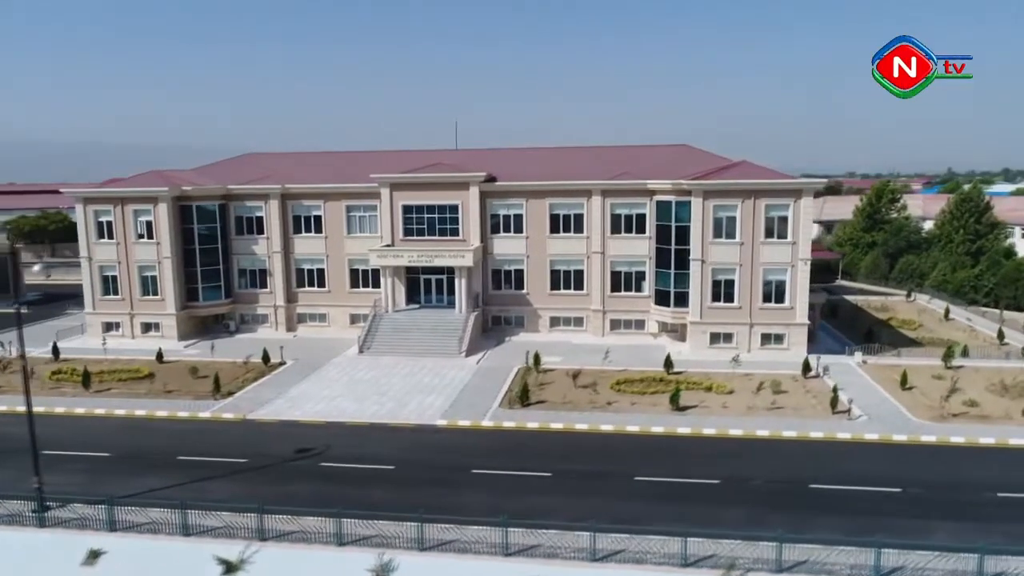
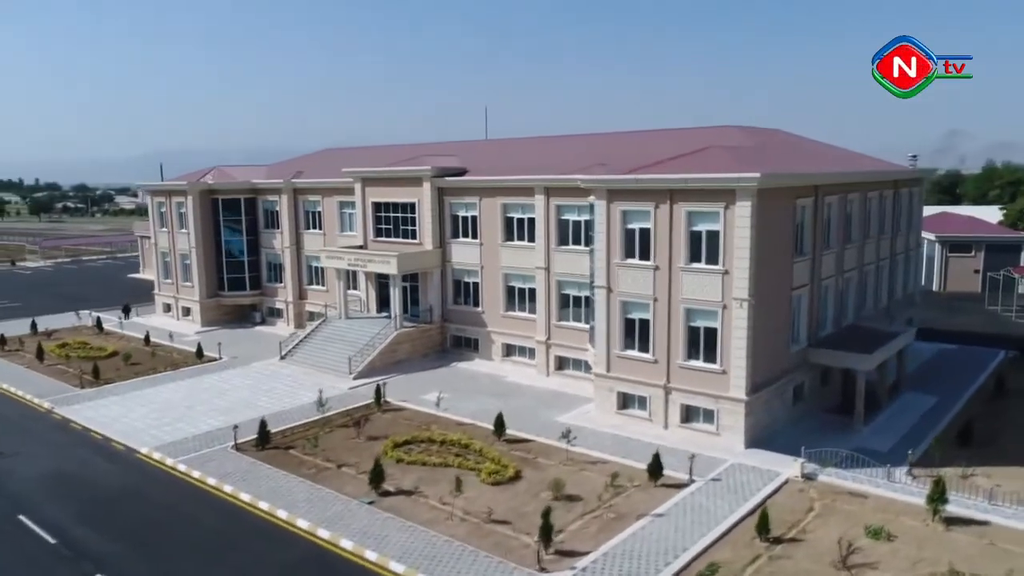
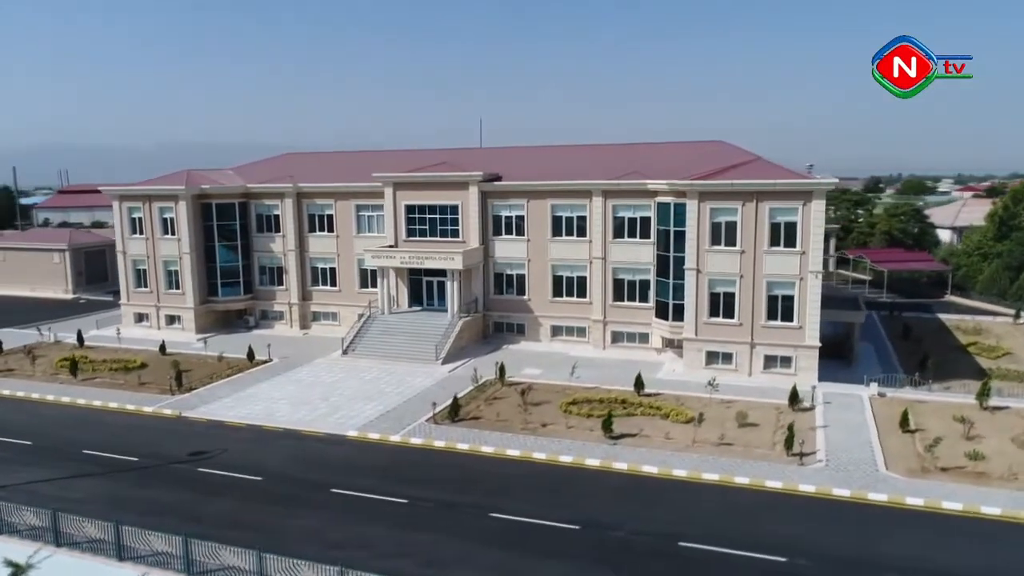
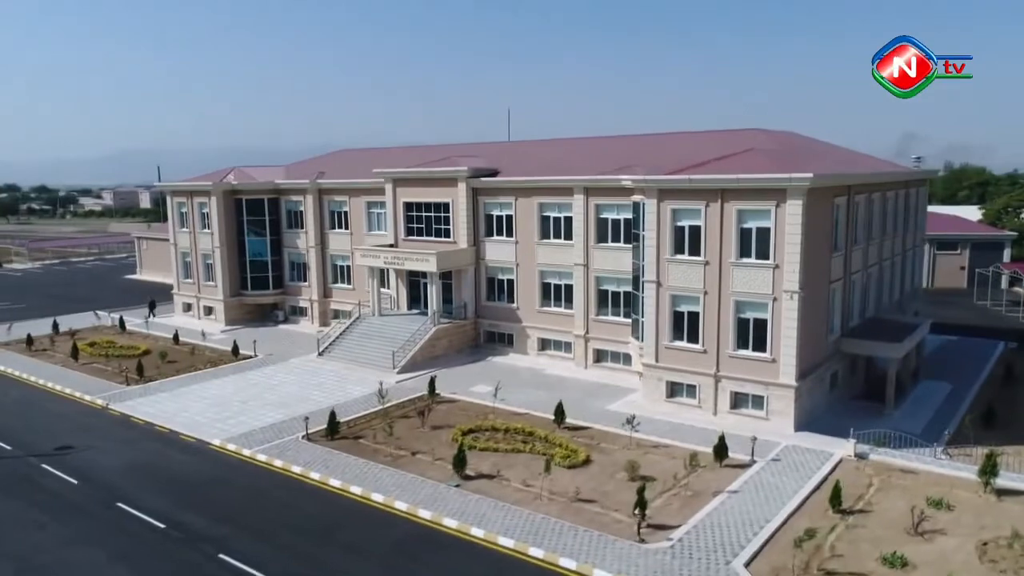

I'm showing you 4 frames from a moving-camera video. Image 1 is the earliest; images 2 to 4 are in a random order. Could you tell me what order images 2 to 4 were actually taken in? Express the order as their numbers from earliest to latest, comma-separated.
3, 4, 2
